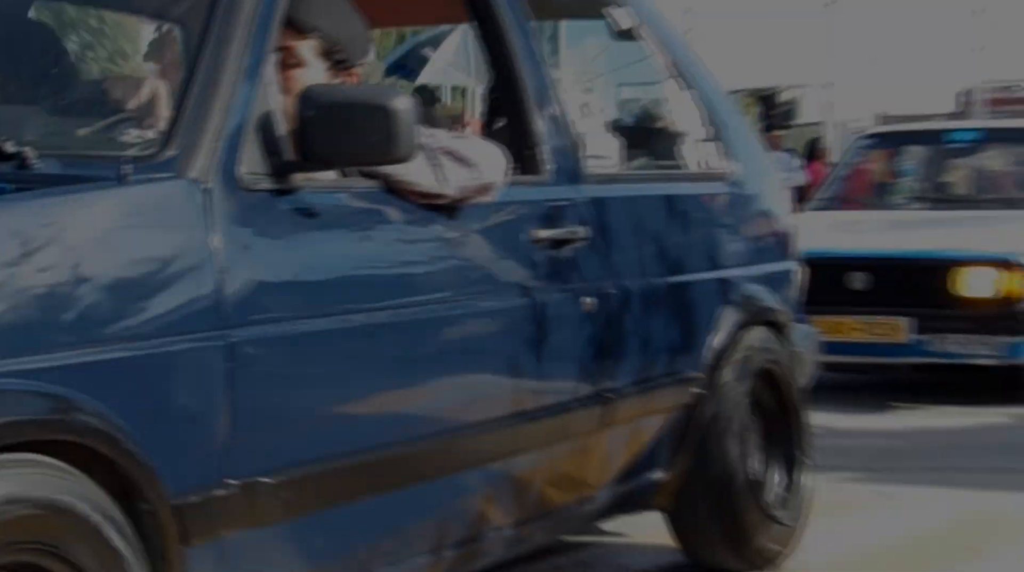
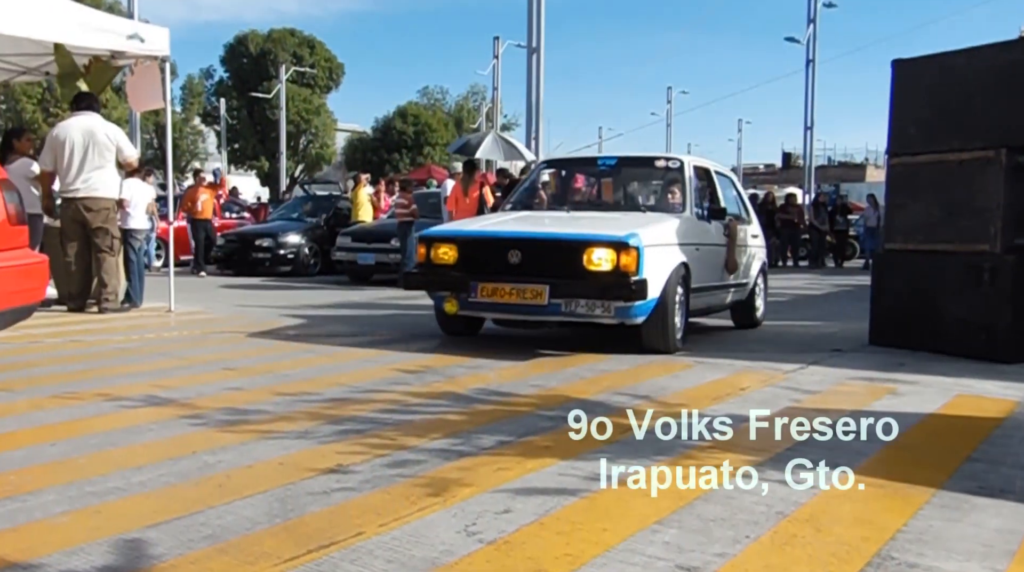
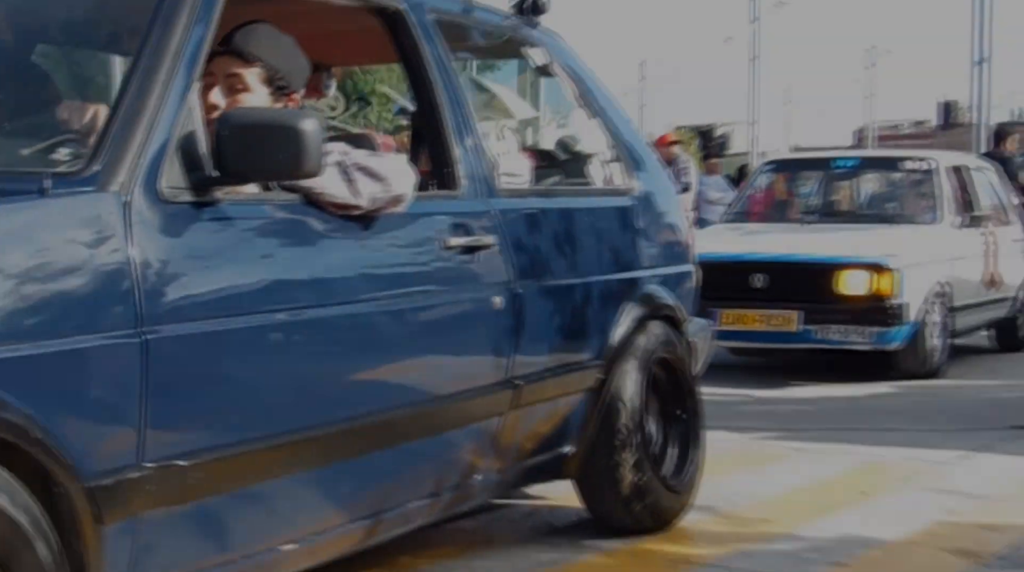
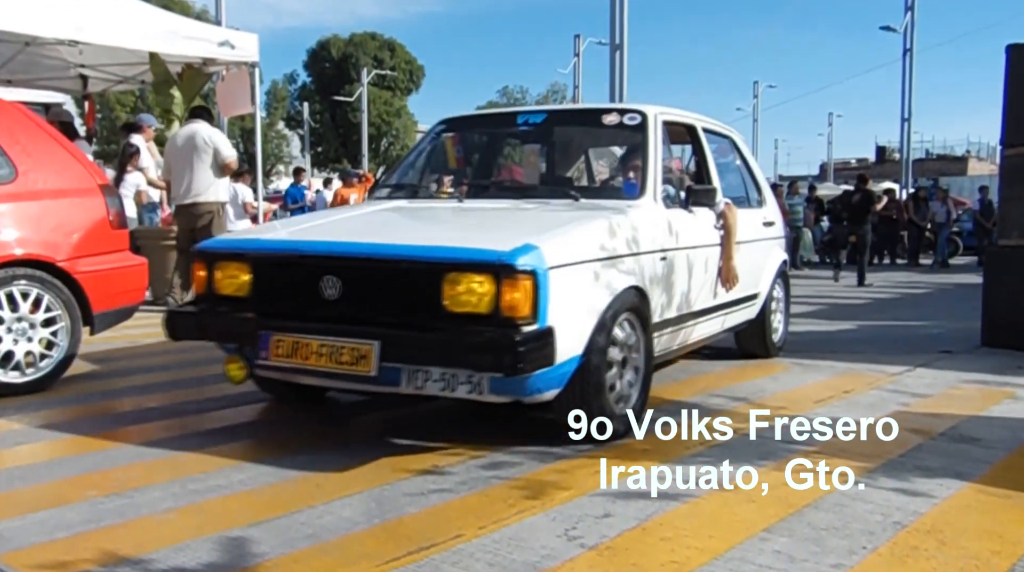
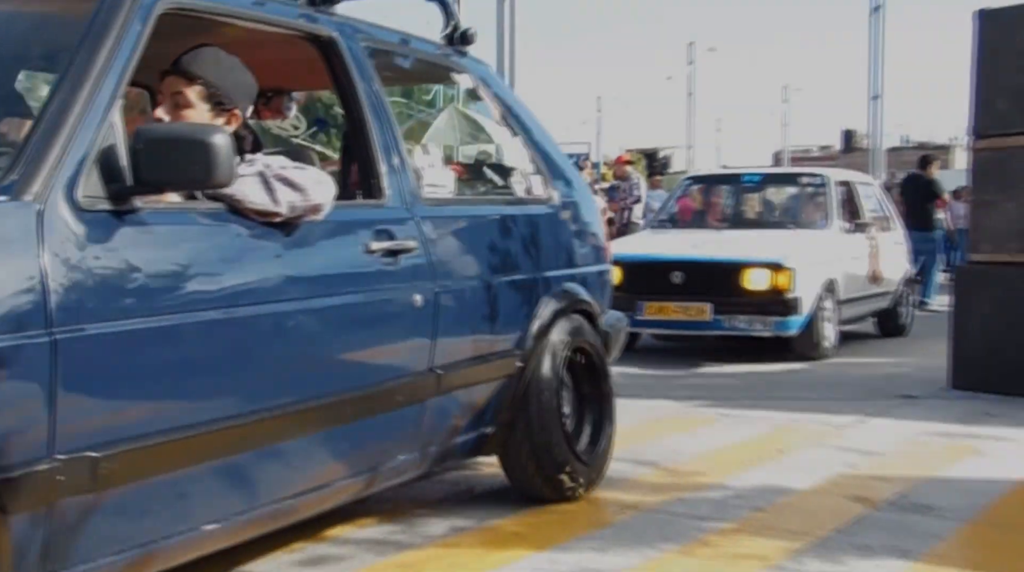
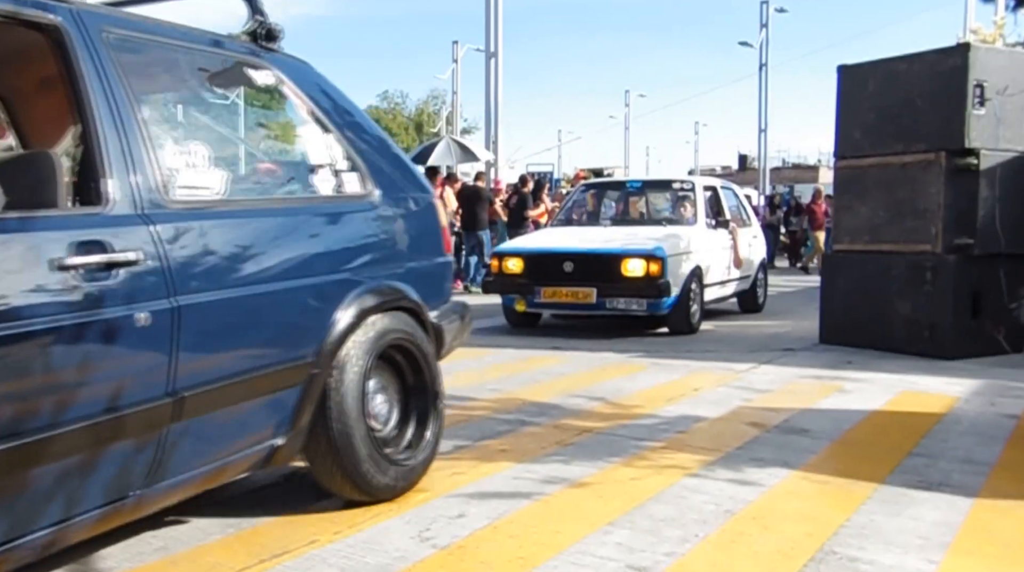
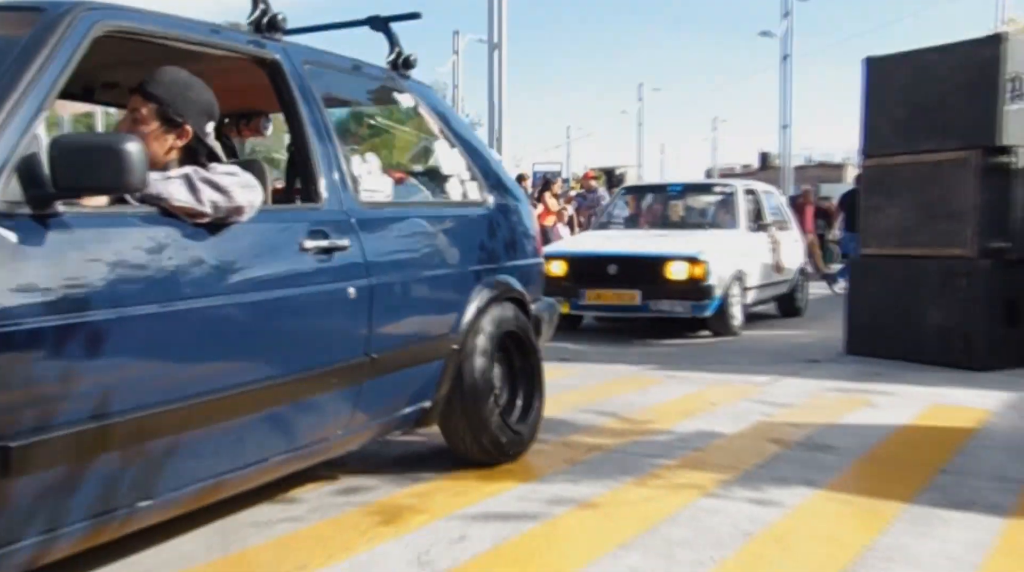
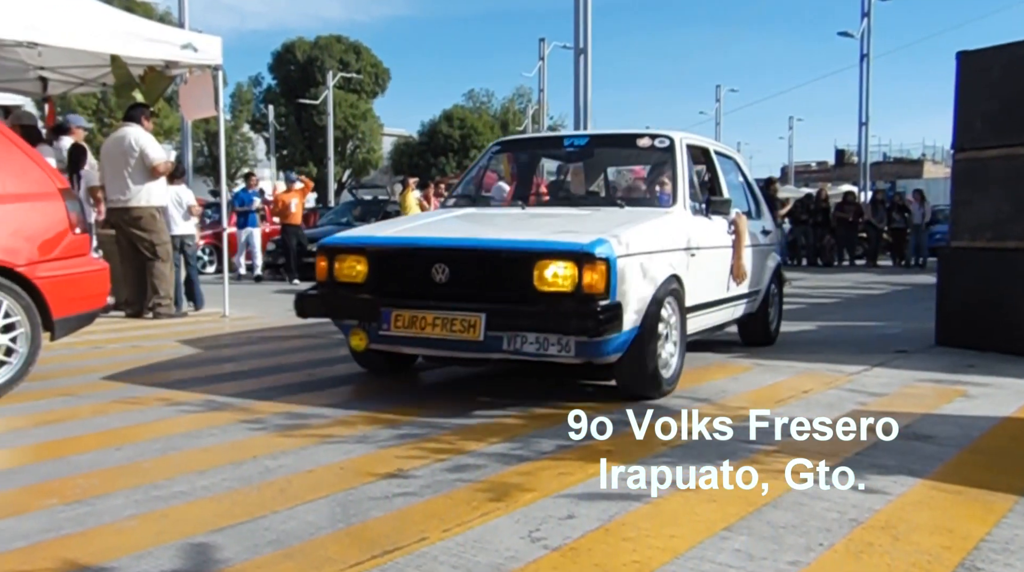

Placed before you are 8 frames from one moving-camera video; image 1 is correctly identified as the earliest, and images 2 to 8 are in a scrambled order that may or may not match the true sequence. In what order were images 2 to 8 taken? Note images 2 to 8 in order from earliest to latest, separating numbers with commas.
3, 5, 7, 6, 2, 8, 4
